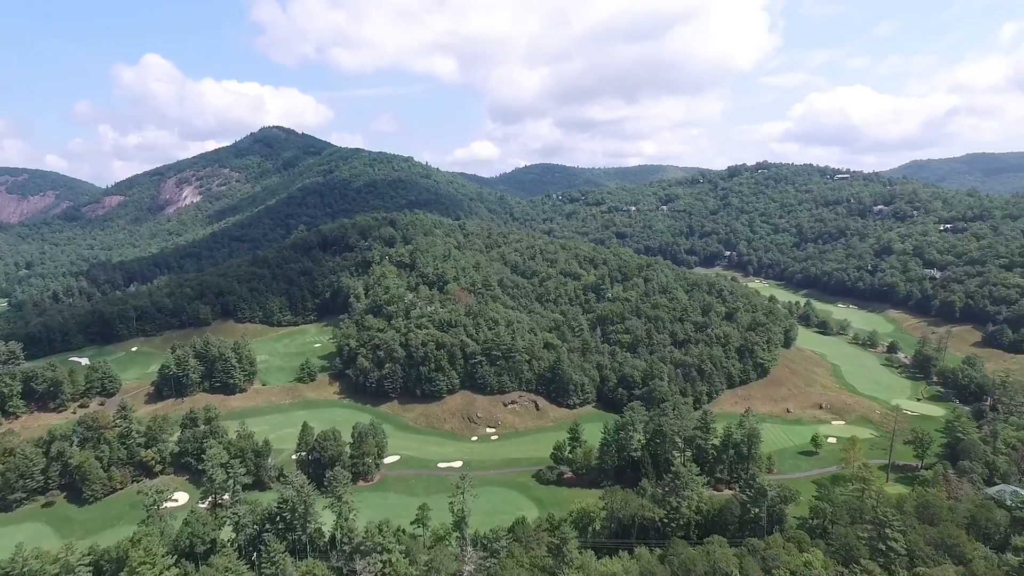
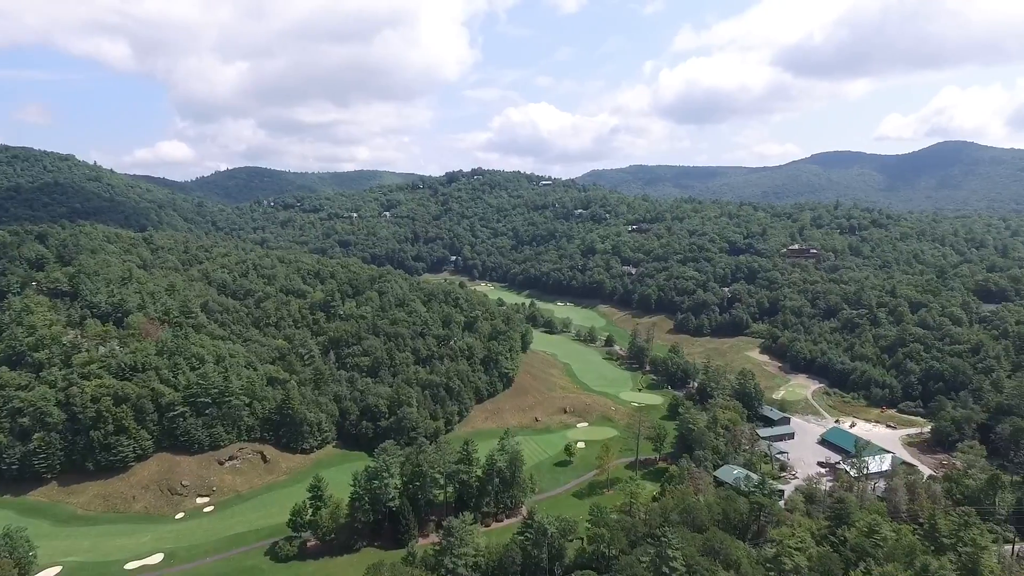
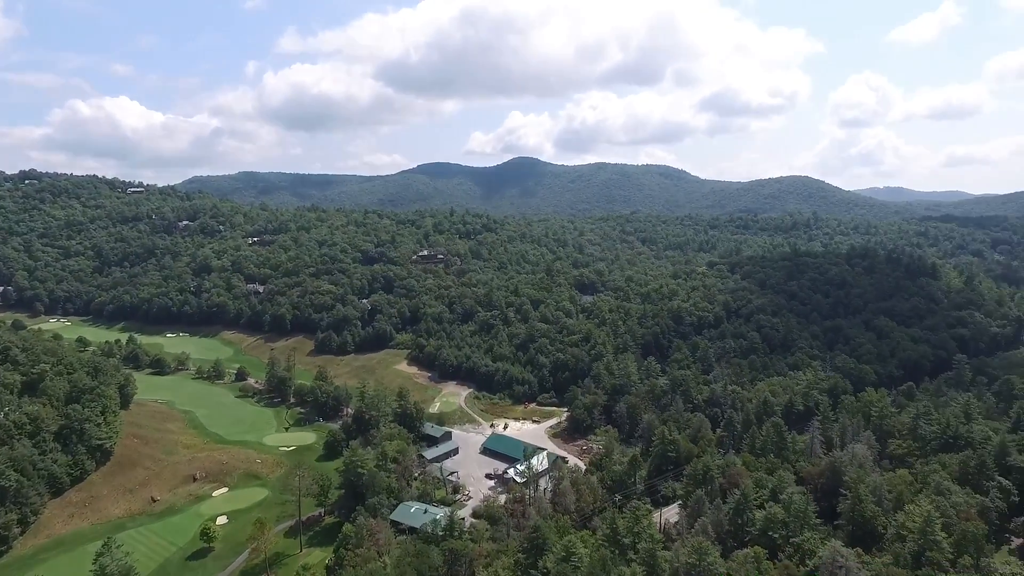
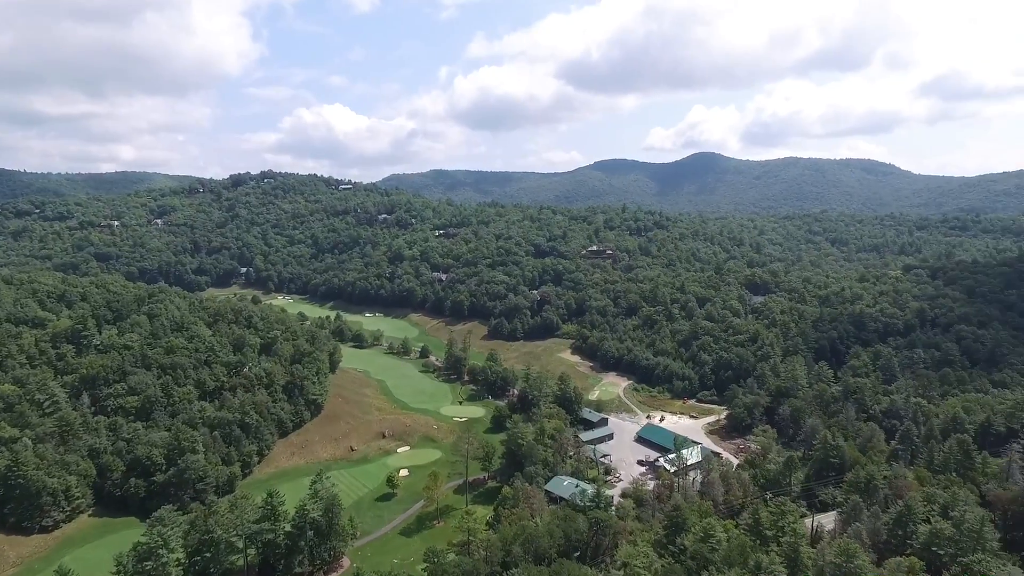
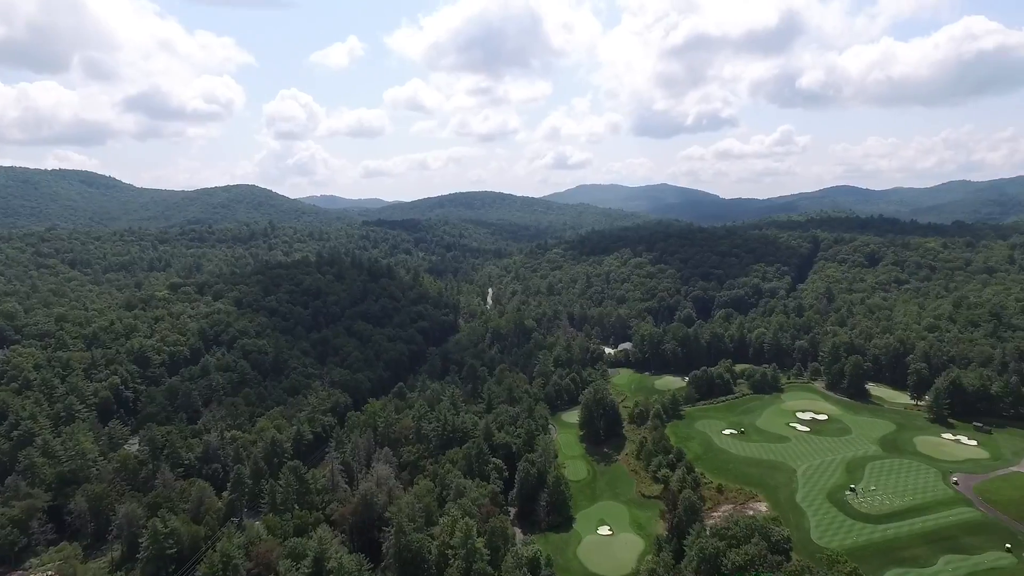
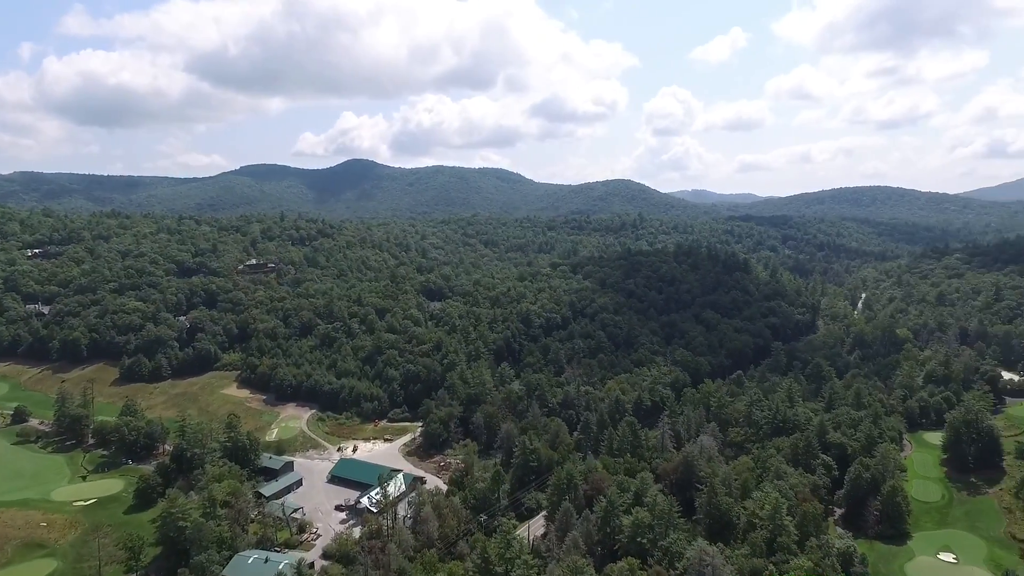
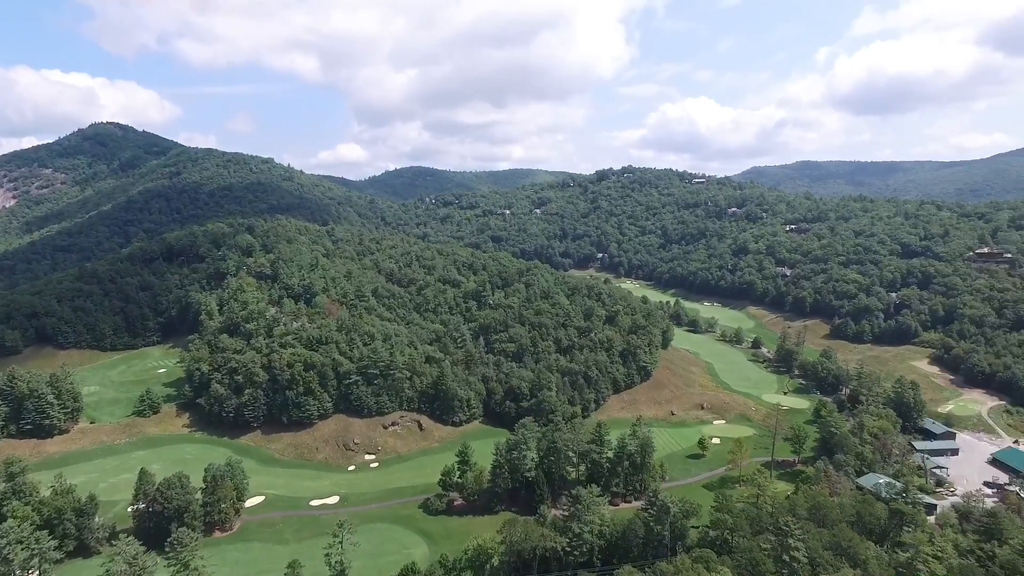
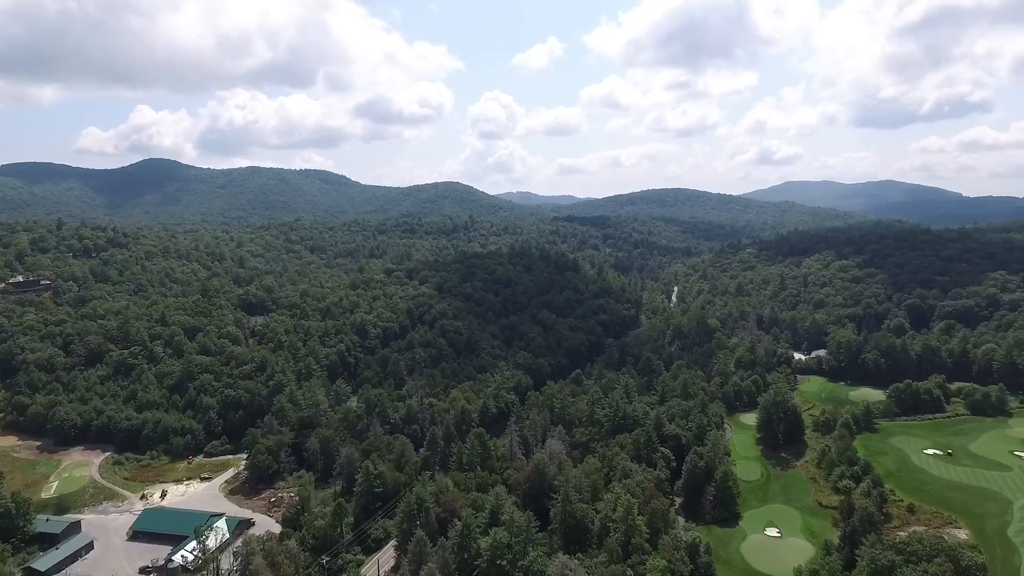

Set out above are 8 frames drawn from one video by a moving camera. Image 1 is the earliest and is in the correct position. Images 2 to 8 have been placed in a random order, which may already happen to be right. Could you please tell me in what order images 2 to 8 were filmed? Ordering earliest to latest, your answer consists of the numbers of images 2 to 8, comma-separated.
7, 2, 4, 3, 6, 8, 5
